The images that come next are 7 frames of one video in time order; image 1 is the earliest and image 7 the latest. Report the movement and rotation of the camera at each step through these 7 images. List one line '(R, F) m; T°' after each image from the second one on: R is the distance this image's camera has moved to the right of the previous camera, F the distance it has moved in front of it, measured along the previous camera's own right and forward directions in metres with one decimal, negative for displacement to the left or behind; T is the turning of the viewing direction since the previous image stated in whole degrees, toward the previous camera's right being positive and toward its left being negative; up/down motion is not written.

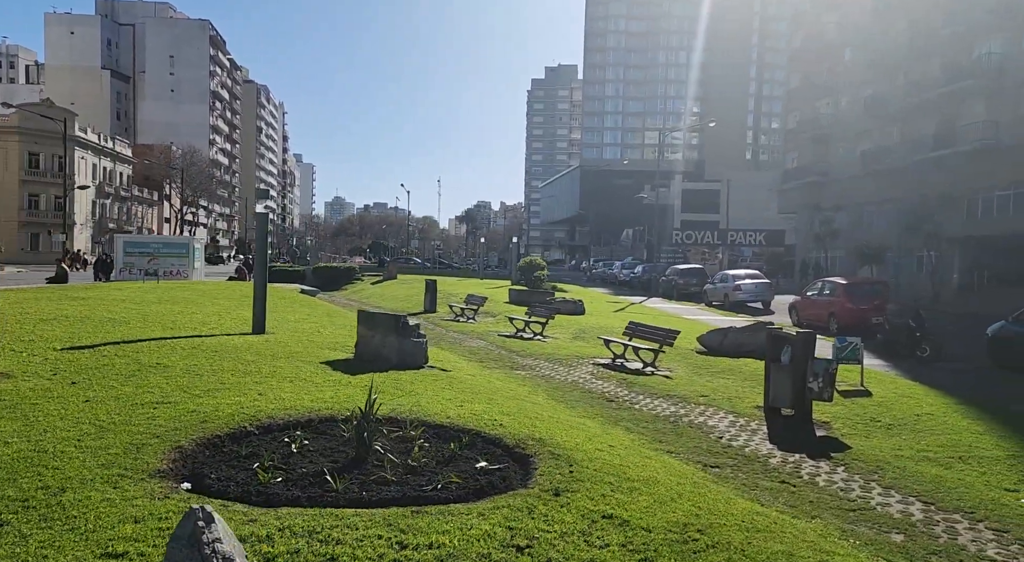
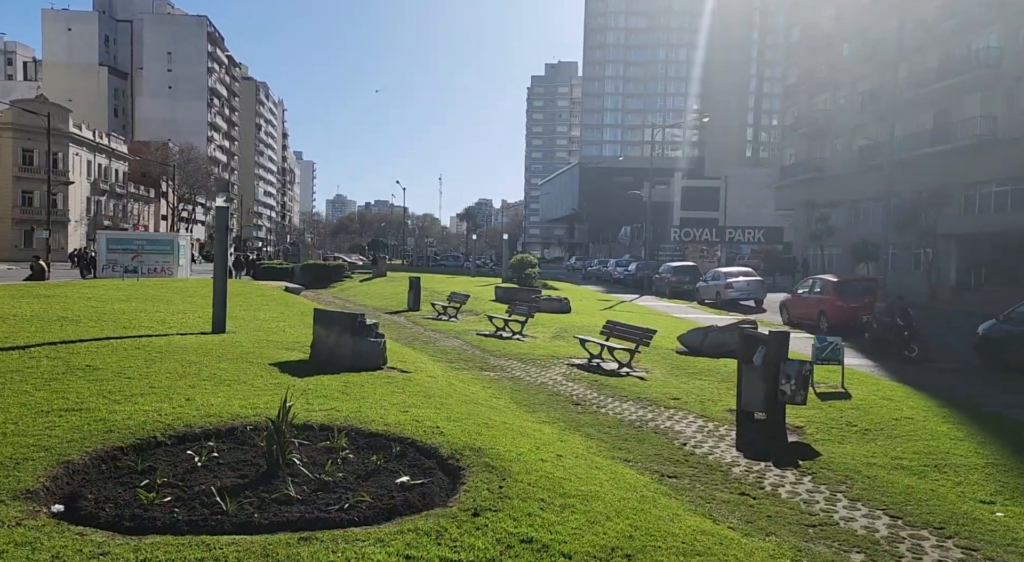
(+0.5, +0.4) m; 0°
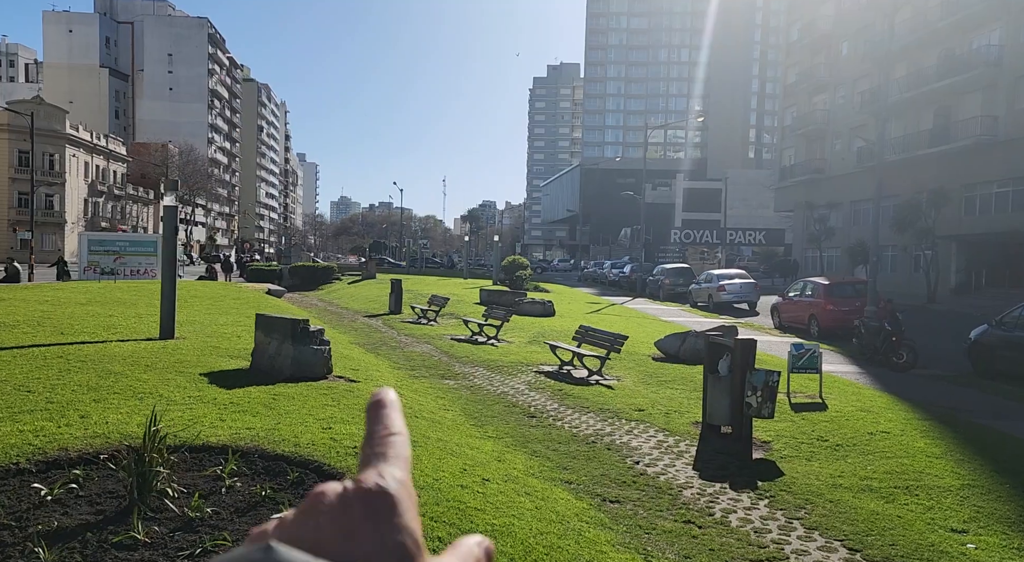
(+0.6, +0.5) m; 0°
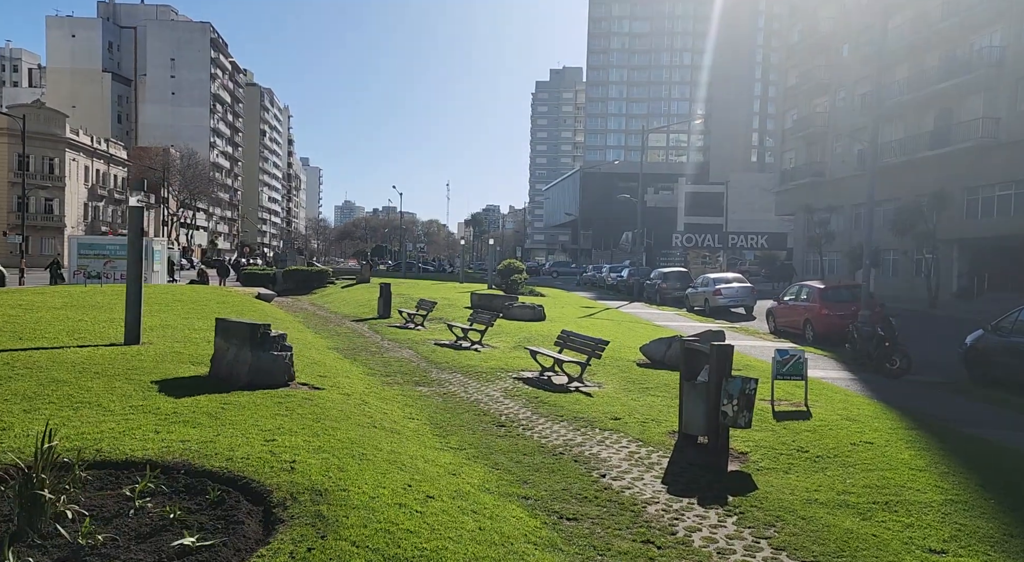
(+0.4, +0.3) m; 0°
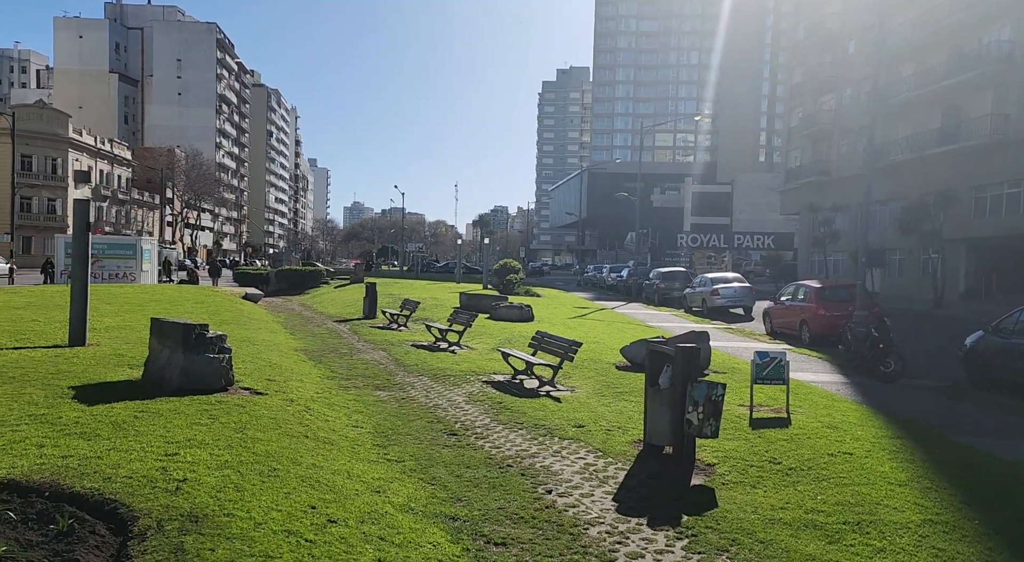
(+0.6, +0.6) m; -1°
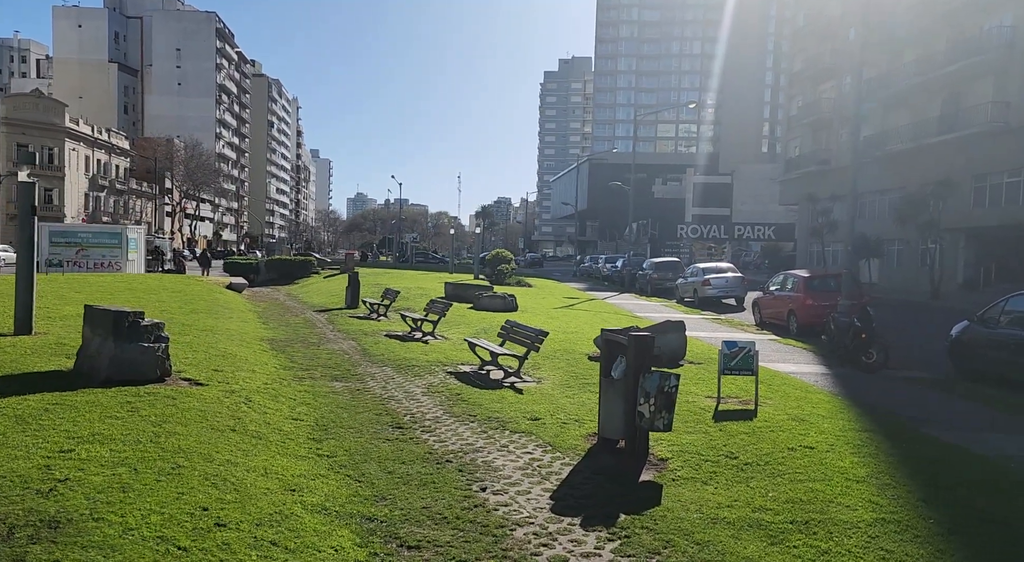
(+0.5, +0.4) m; 0°
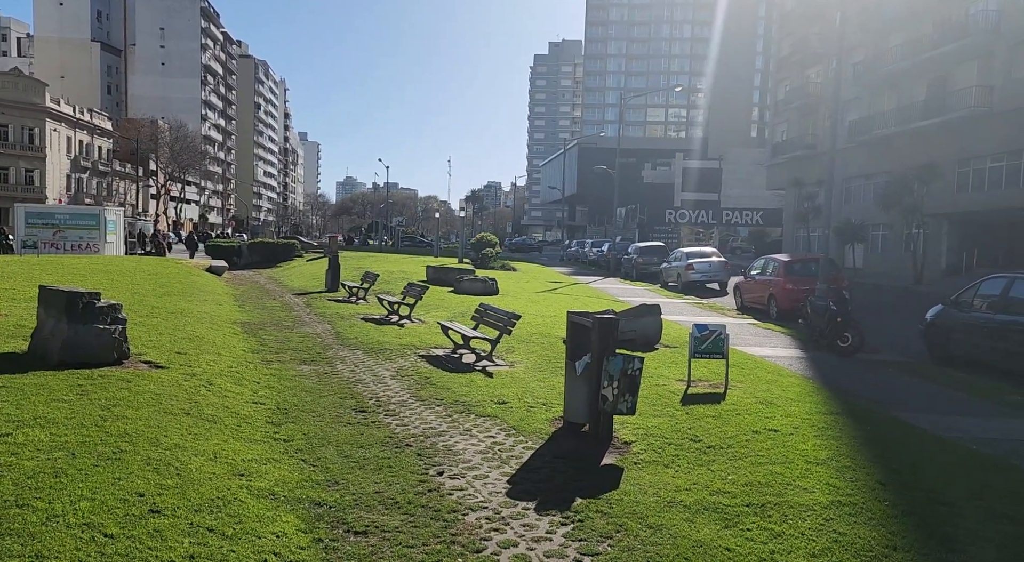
(+0.2, +0.1) m; +1°
